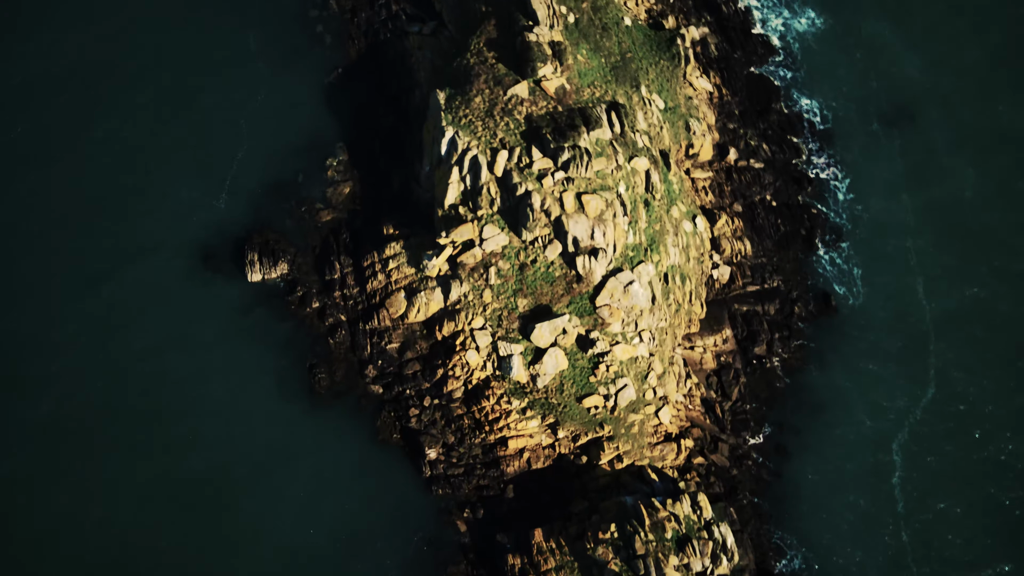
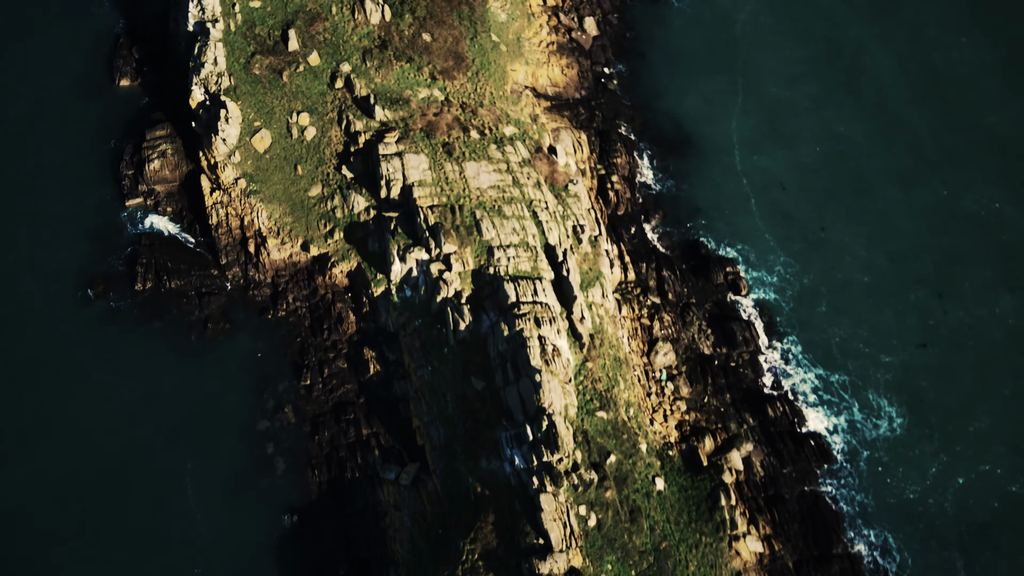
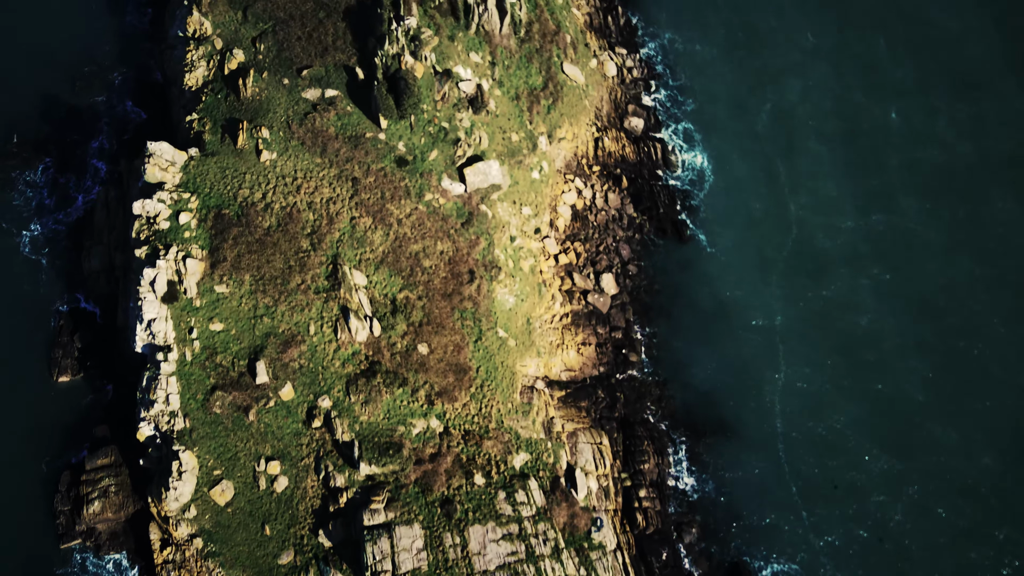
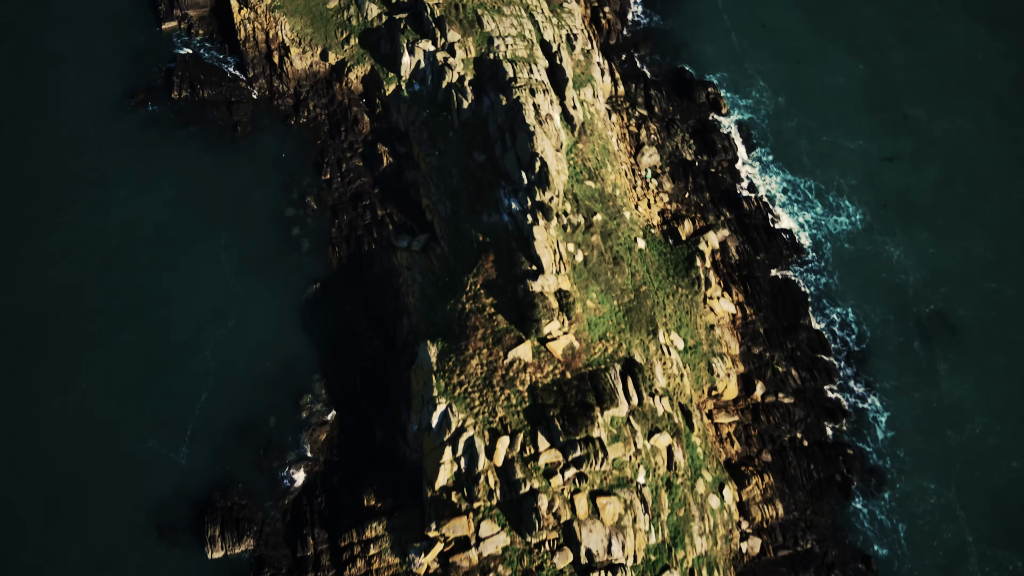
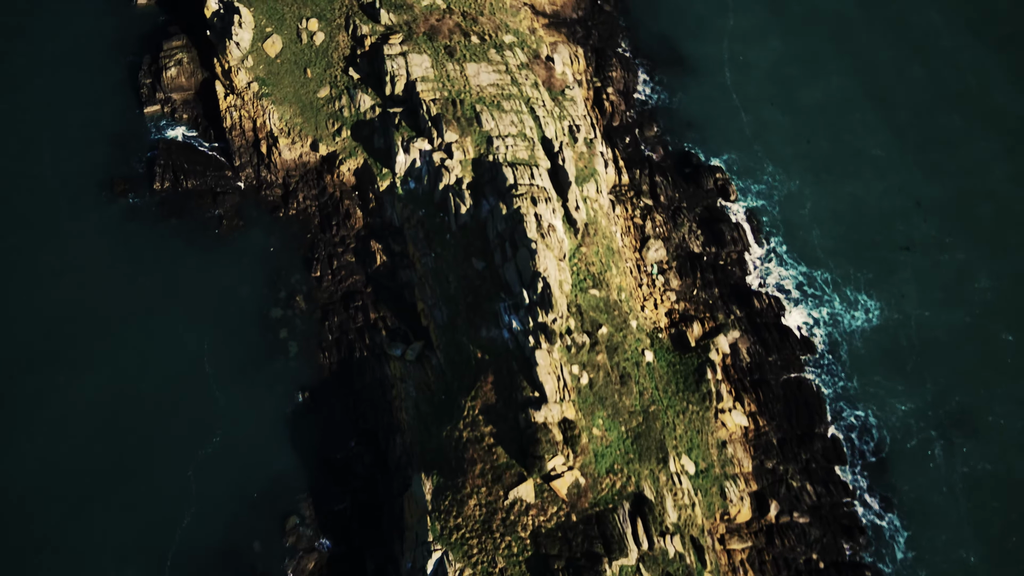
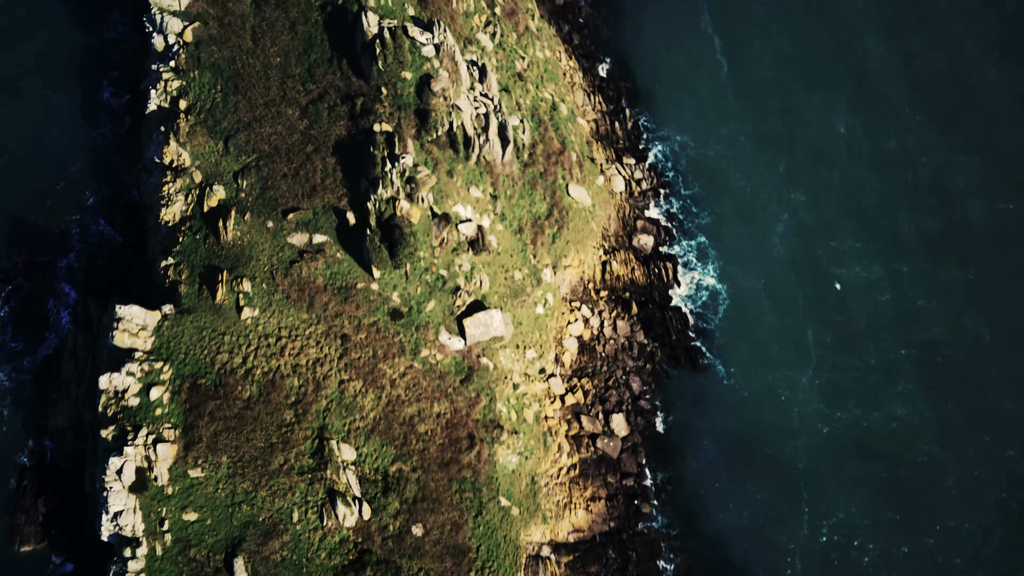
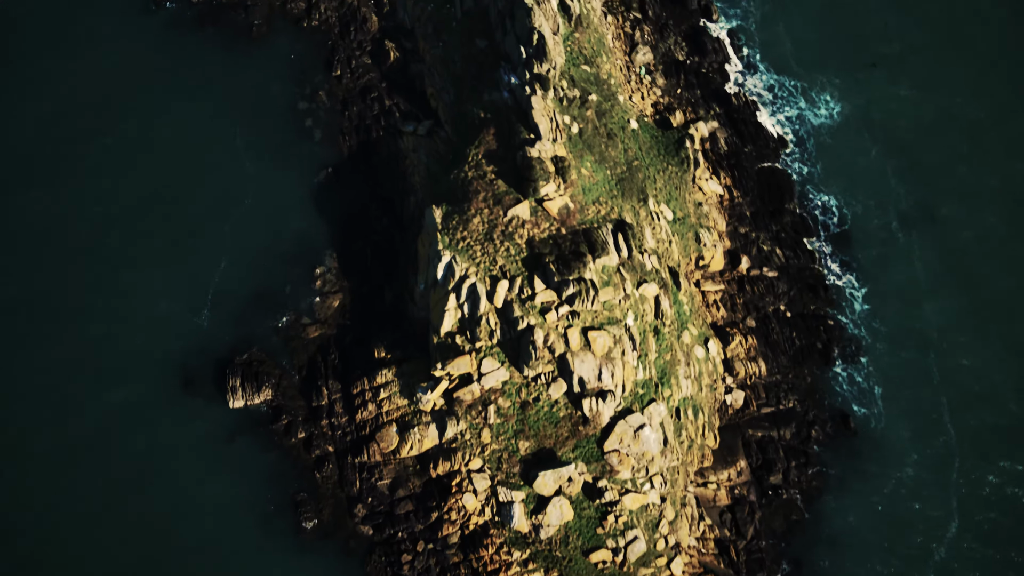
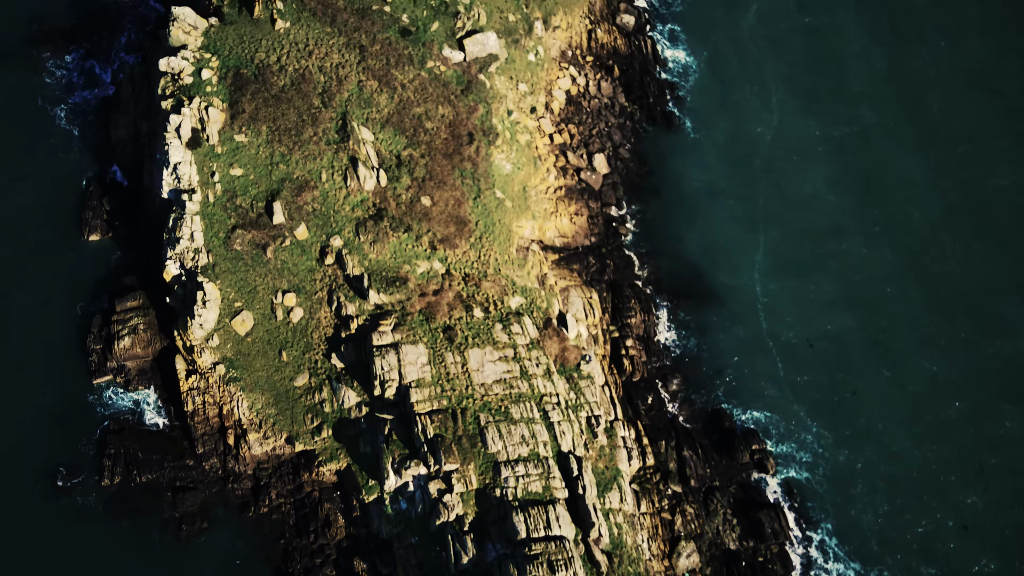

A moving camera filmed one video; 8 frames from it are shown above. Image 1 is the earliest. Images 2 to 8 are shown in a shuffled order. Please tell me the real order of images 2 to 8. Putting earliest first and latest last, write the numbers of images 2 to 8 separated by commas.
7, 4, 5, 2, 8, 3, 6
